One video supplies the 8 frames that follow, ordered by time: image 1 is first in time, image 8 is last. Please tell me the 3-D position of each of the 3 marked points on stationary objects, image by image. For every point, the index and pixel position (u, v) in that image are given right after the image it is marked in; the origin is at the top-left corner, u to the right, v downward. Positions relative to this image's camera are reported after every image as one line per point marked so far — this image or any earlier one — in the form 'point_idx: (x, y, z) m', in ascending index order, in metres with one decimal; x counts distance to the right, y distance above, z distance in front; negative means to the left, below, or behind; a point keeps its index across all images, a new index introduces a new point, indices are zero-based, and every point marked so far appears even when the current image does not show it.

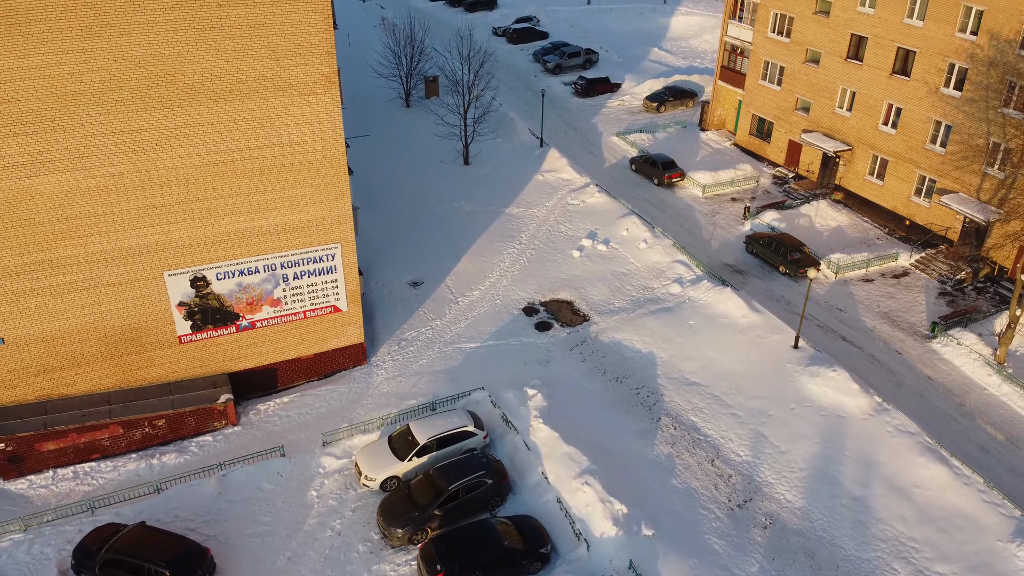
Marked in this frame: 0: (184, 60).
0: (-5.2, +3.6, +13.7) m
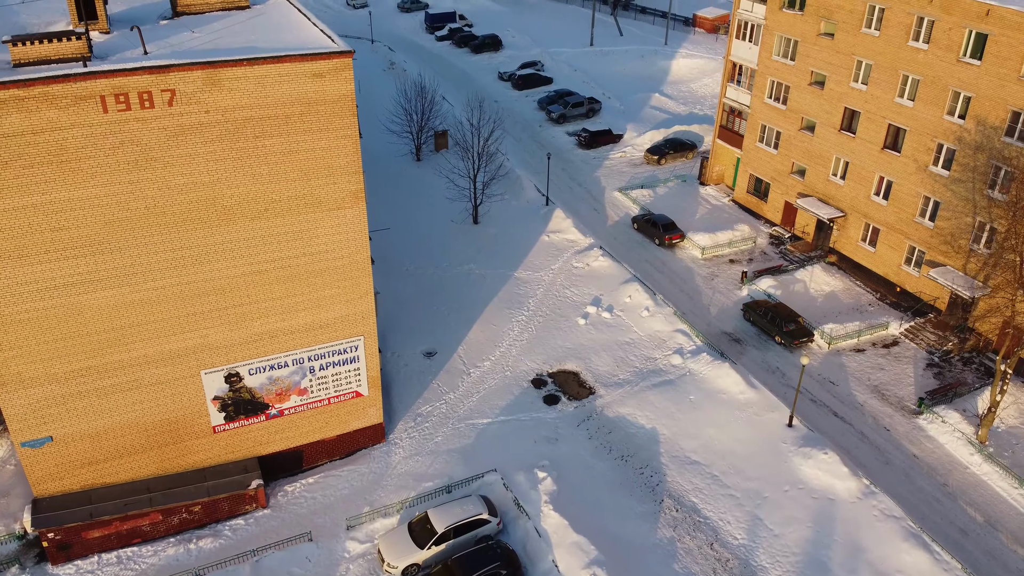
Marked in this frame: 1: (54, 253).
0: (-5.0, +1.8, +14.8) m
1: (-7.5, +0.6, +14.0) m
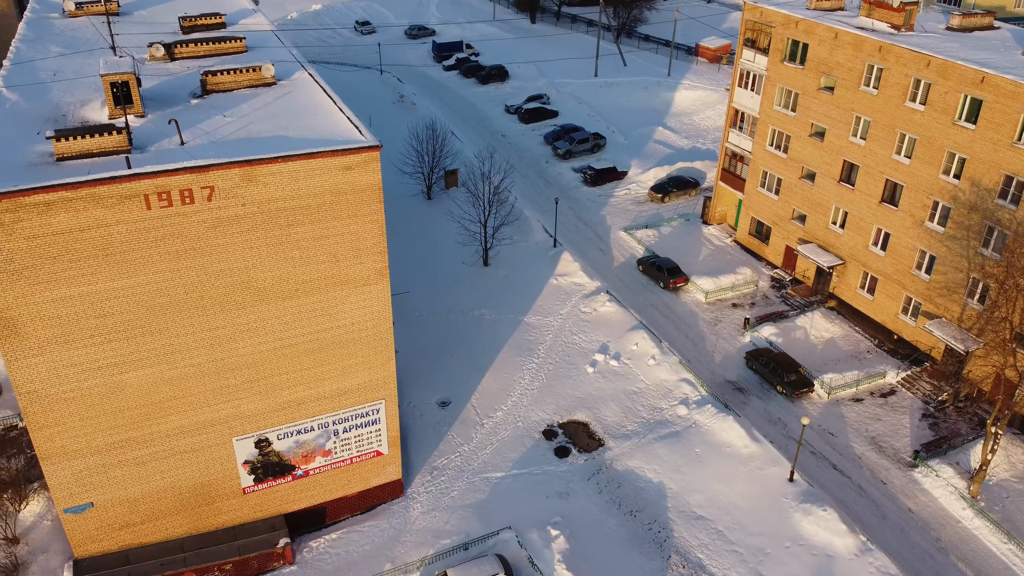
0: (-4.7, +0.3, +15.7) m
1: (-7.2, -0.8, +14.9) m
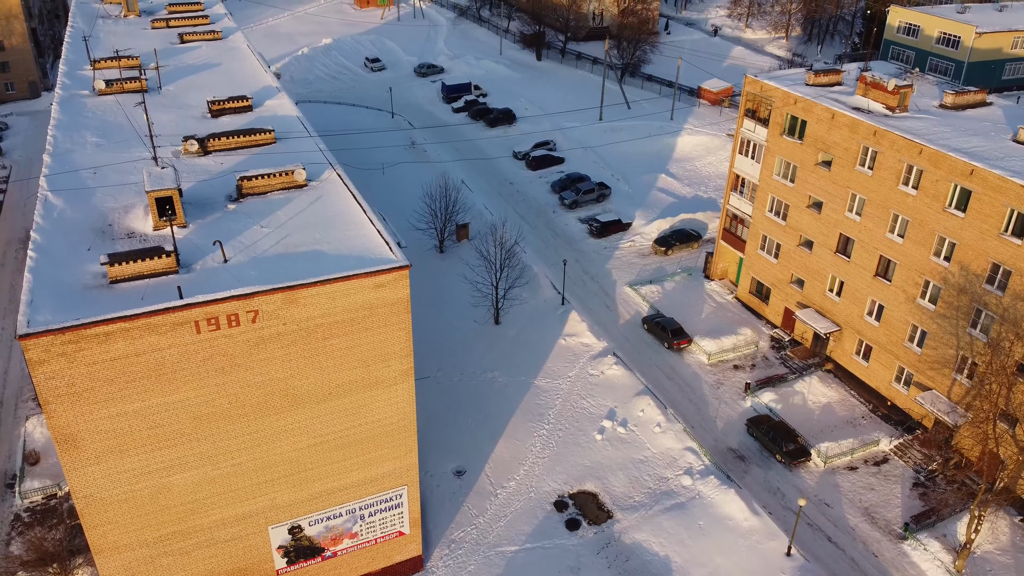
0: (-4.3, -1.8, +17.0) m
1: (-6.9, -3.0, +16.2) m
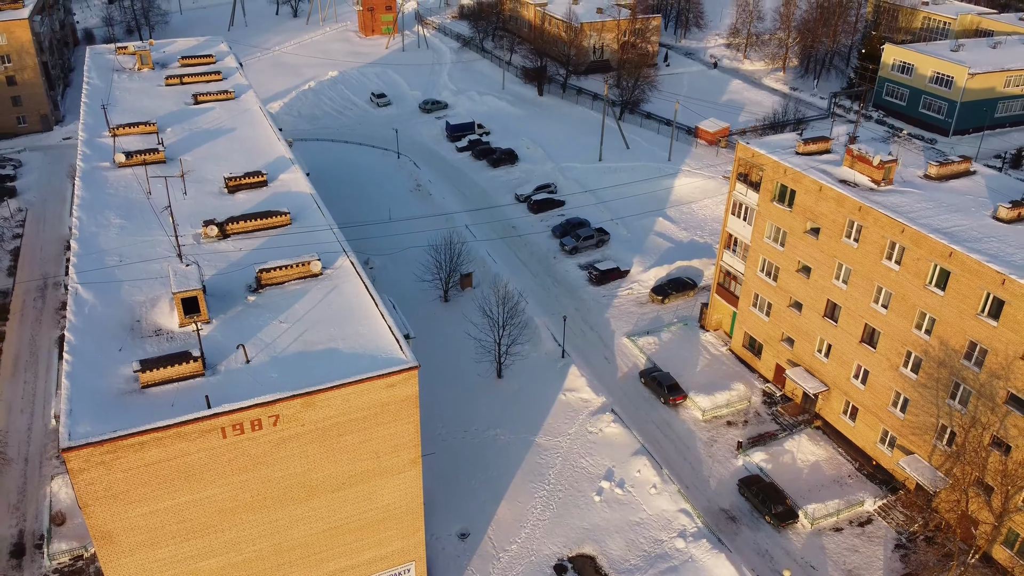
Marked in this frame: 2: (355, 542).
0: (-4.3, -3.9, +18.3) m
1: (-6.8, -5.1, +17.5) m
2: (-3.6, -5.8, +19.9) m
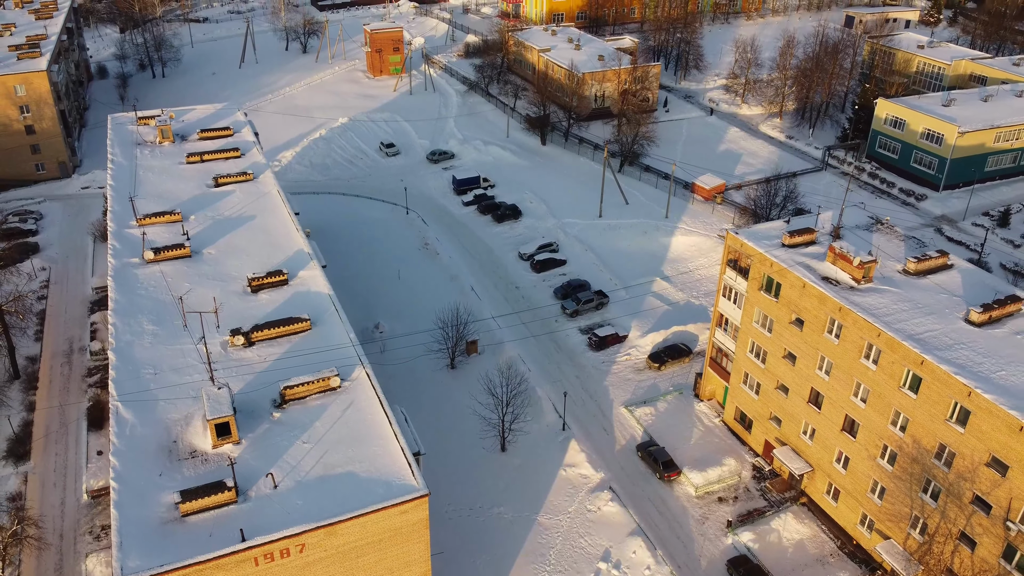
0: (-4.2, -7.0, +20.2) m
1: (-6.8, -8.2, +19.5) m
2: (-3.5, -9.0, +21.8) m
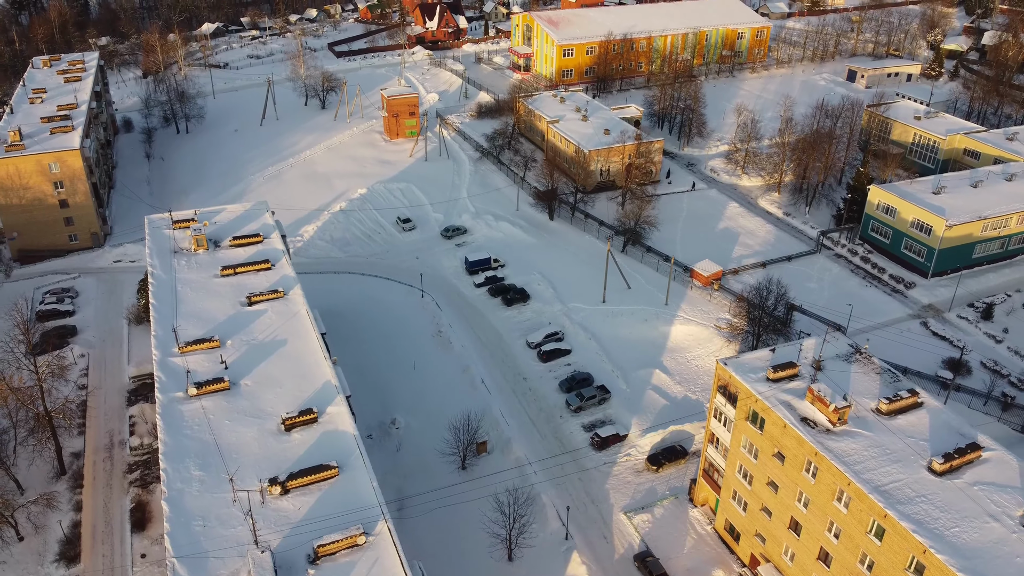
0: (-4.1, -12.3, +23.5) m
1: (-6.7, -13.5, +22.8) m
2: (-3.4, -14.3, +25.0) m
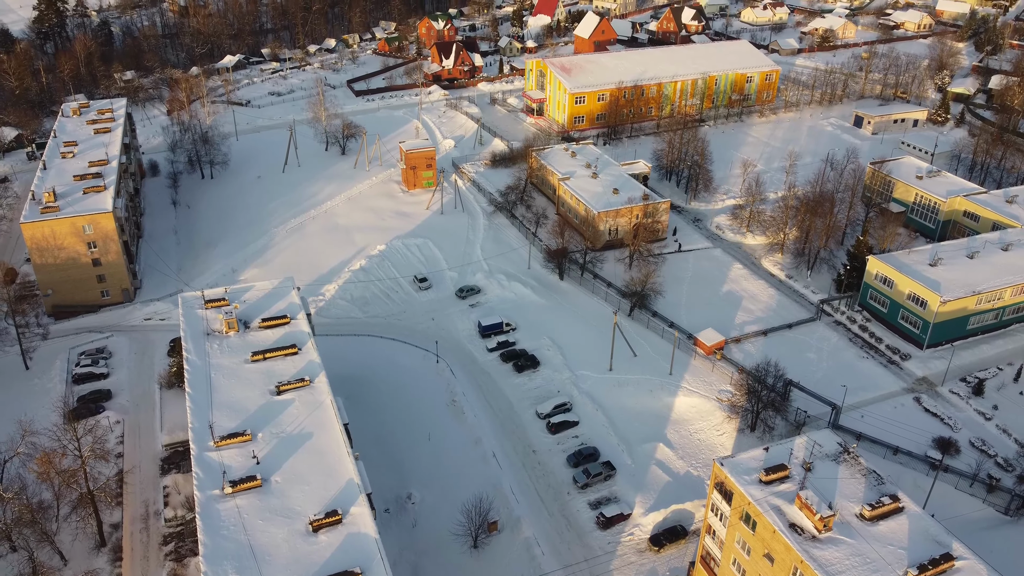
0: (-3.9, -17.0, +26.3) m
1: (-6.5, -18.1, +25.6) m
2: (-3.2, -19.0, +27.8) m
